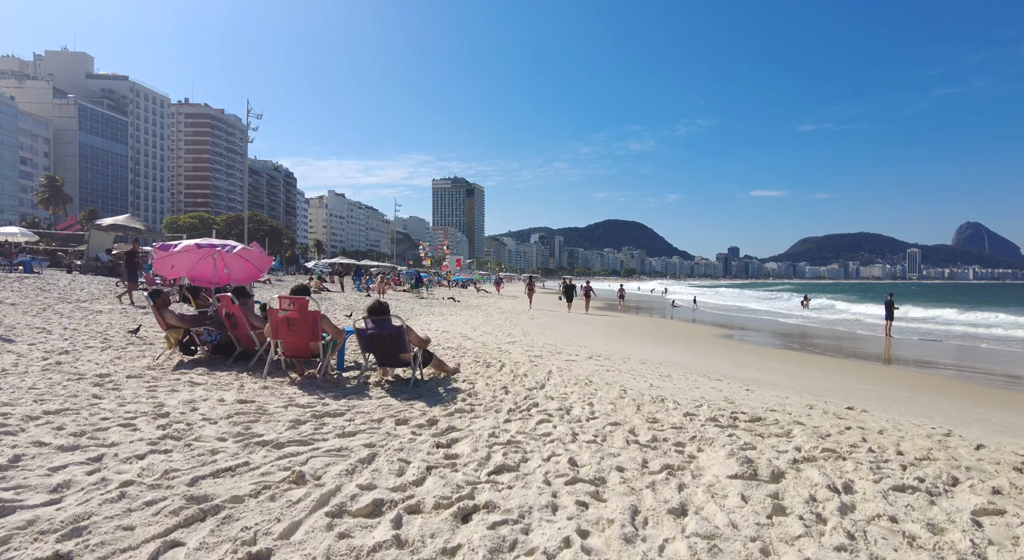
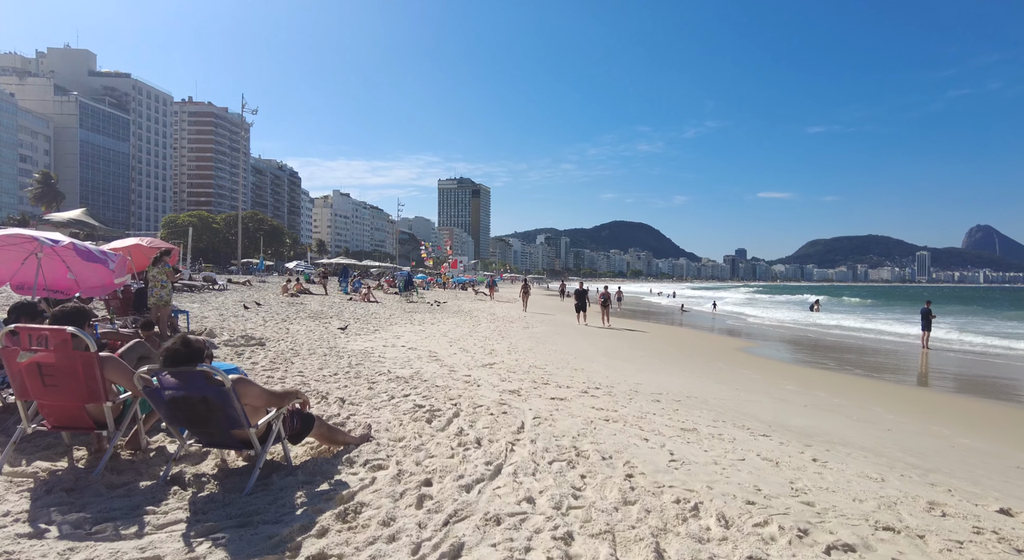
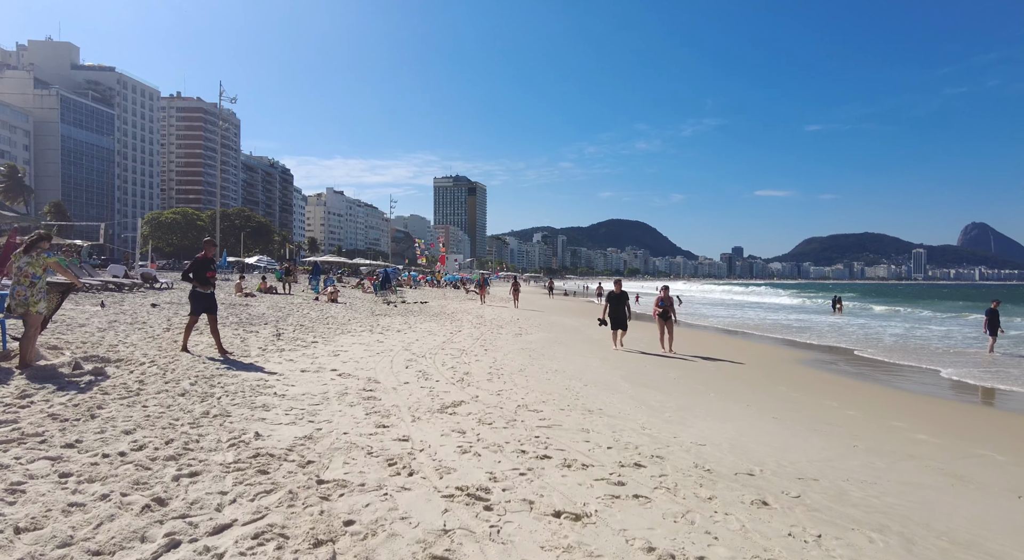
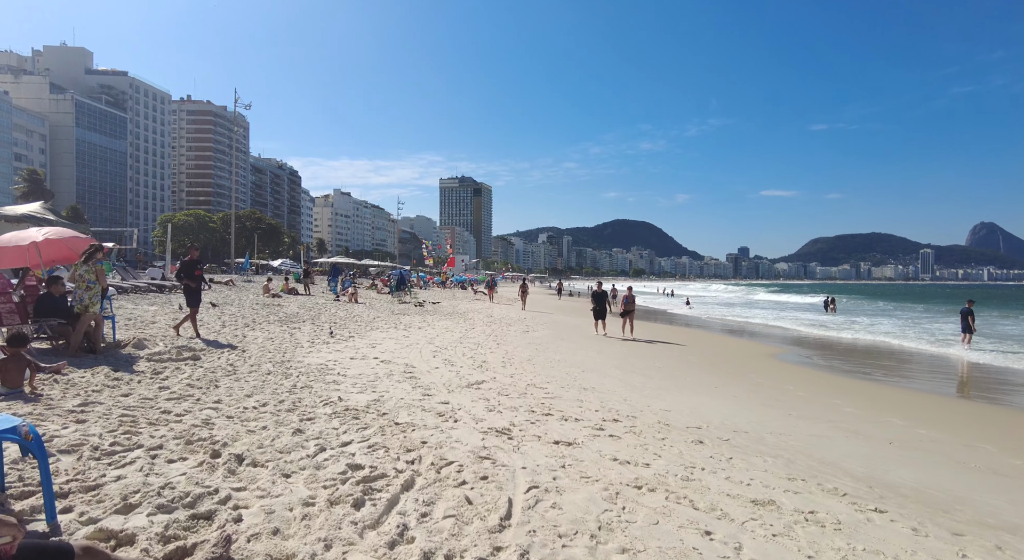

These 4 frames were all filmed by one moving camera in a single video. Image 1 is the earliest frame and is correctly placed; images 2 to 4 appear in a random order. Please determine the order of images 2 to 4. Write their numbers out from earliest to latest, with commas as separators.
2, 4, 3
